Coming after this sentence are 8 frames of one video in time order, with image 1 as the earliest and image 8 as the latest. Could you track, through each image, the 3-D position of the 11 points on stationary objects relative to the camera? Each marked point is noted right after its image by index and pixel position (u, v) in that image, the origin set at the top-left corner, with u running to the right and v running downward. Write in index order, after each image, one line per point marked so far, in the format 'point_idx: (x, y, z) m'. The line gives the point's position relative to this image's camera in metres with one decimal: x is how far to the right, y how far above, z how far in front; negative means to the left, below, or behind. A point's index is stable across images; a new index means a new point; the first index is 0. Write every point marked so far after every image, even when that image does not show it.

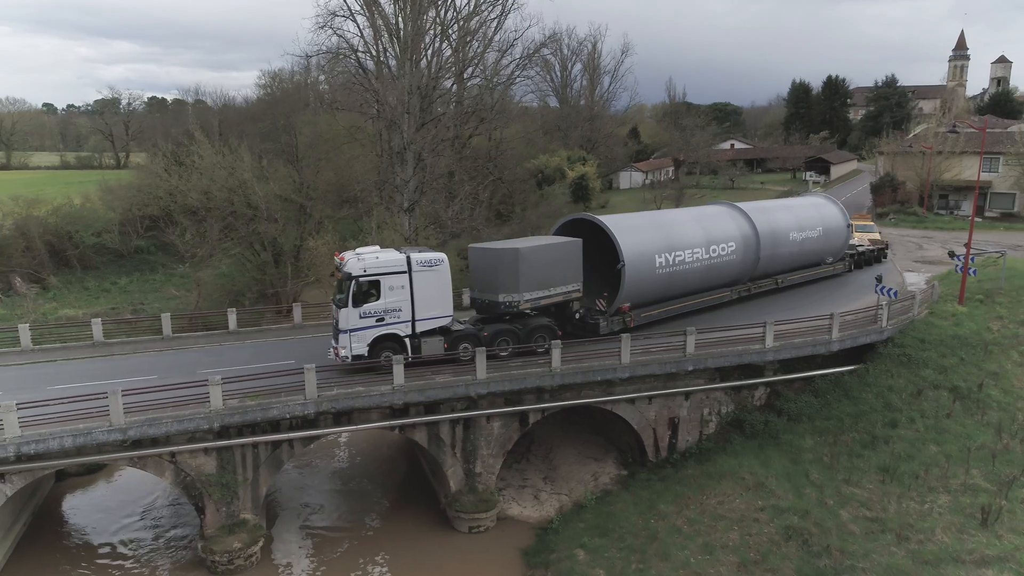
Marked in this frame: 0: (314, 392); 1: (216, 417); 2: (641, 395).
0: (-4.1, -2.2, +15.2) m
1: (-5.9, -2.6, +14.6) m
2: (+3.1, -2.5, +17.6) m
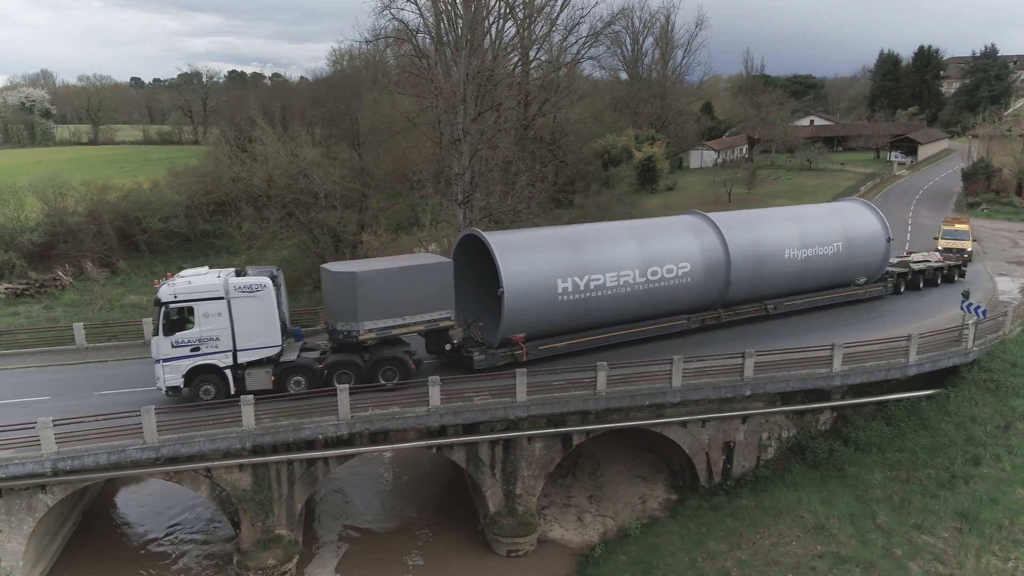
0: (-3.3, -2.5, +14.8) m
1: (-5.2, -2.9, +14.4) m
2: (+4.1, -2.9, +16.5) m
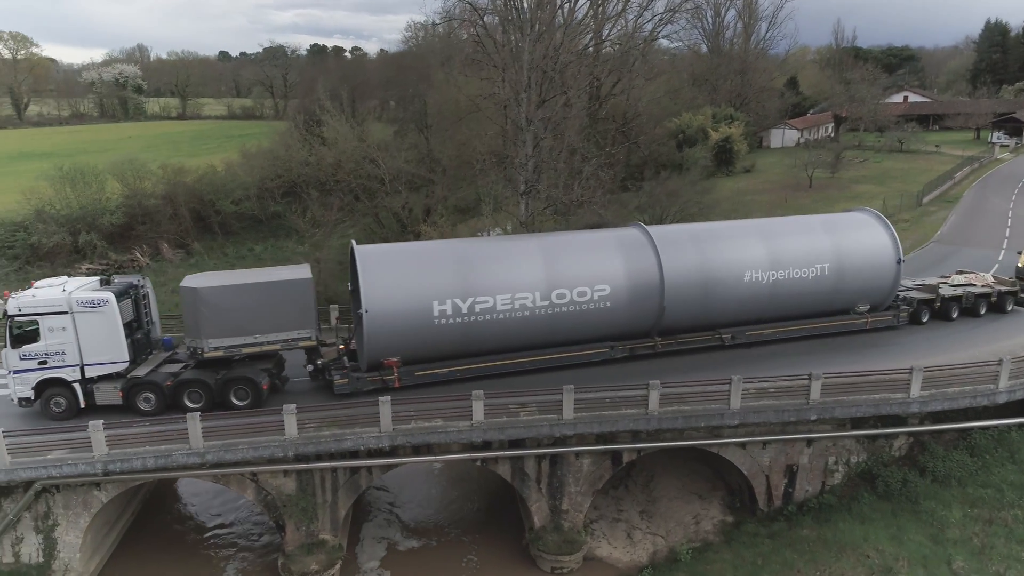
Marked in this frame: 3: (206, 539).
0: (-2.4, -2.7, +14.5) m
1: (-4.3, -3.1, +14.3) m
2: (+5.1, -3.2, +15.6) m
3: (-7.5, -6.1, +17.7) m
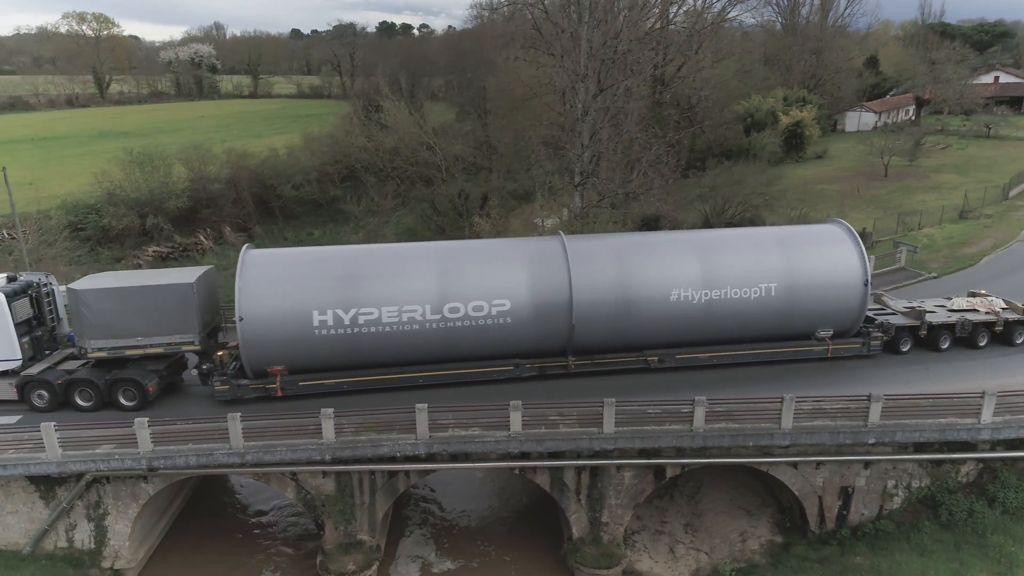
0: (-1.7, -2.8, +14.4) m
1: (-3.6, -3.1, +14.3) m
2: (+5.9, -3.5, +14.8) m
3: (-6.6, -6.0, +18.0) m
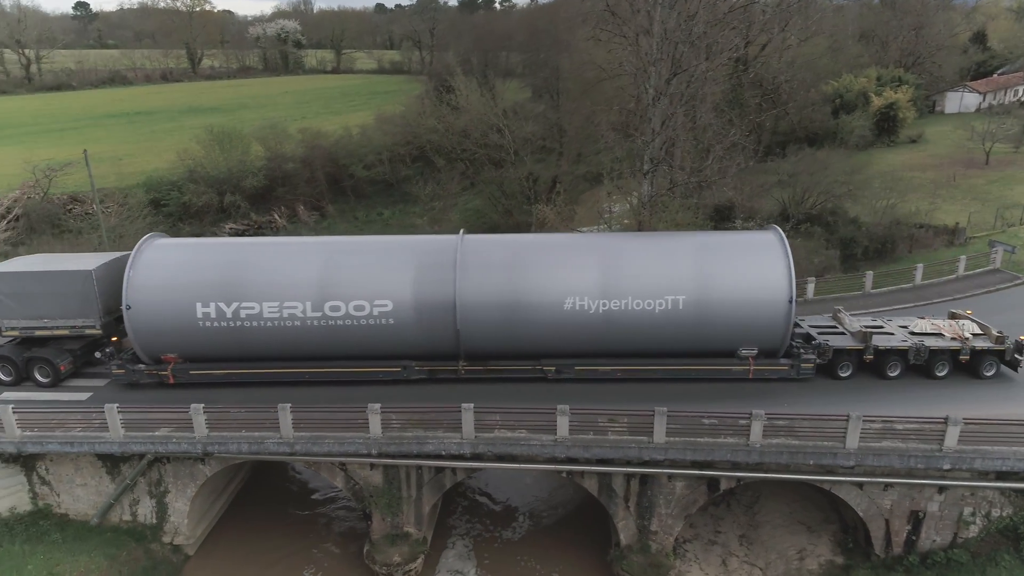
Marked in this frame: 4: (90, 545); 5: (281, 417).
0: (-0.8, -2.8, +14.2) m
1: (-2.7, -3.0, +14.3) m
2: (+6.8, -3.7, +13.9) m
3: (-5.4, -5.7, +18.4) m
4: (-9.0, -5.5, +15.8) m
5: (-4.5, -2.5, +14.3) m
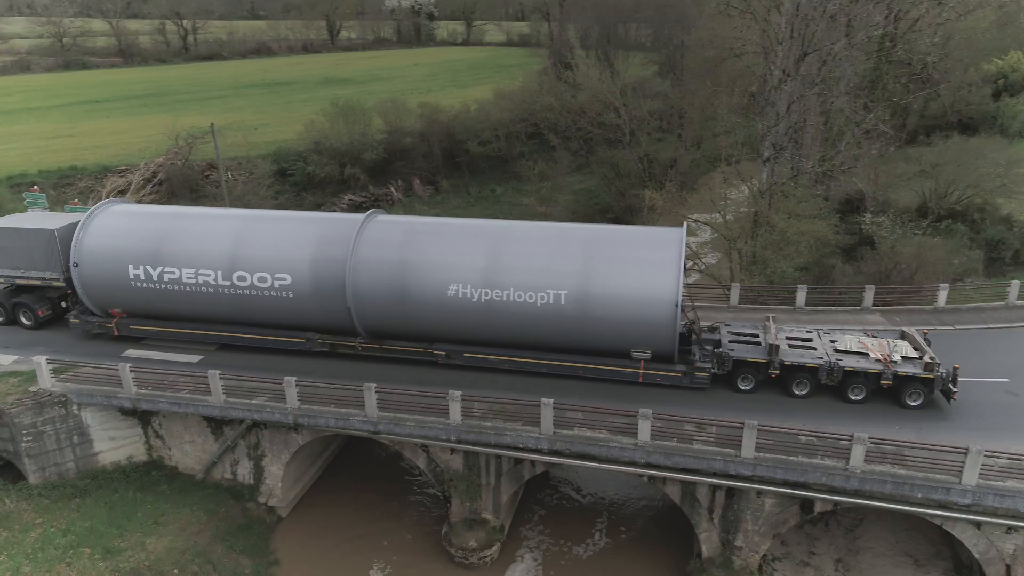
0: (+0.7, -2.6, +13.9) m
1: (-1.1, -2.8, +14.4) m
2: (+8.1, -4.0, +12.4) m
3: (-3.3, -5.1, +18.9) m
4: (-7.3, -4.8, +16.9) m
5: (-2.9, -2.2, +14.6) m
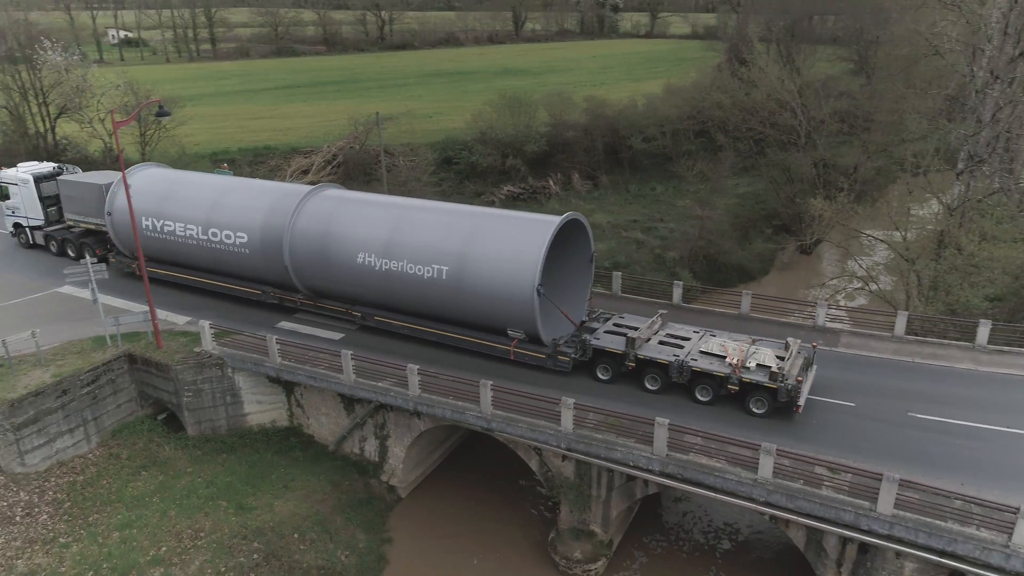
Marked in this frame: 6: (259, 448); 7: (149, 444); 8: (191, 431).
0: (+2.7, -2.9, +13.1) m
1: (+1.0, -2.9, +14.0) m
2: (+9.4, -4.8, +10.1) m
3: (-0.3, -5.0, +19.0) m
4: (-4.6, -4.4, +17.9) m
5: (-0.6, -2.1, +14.6) m
6: (-6.3, -4.0, +18.3) m
7: (-8.9, -3.8, +18.1) m
8: (-8.0, -3.6, +18.4) m
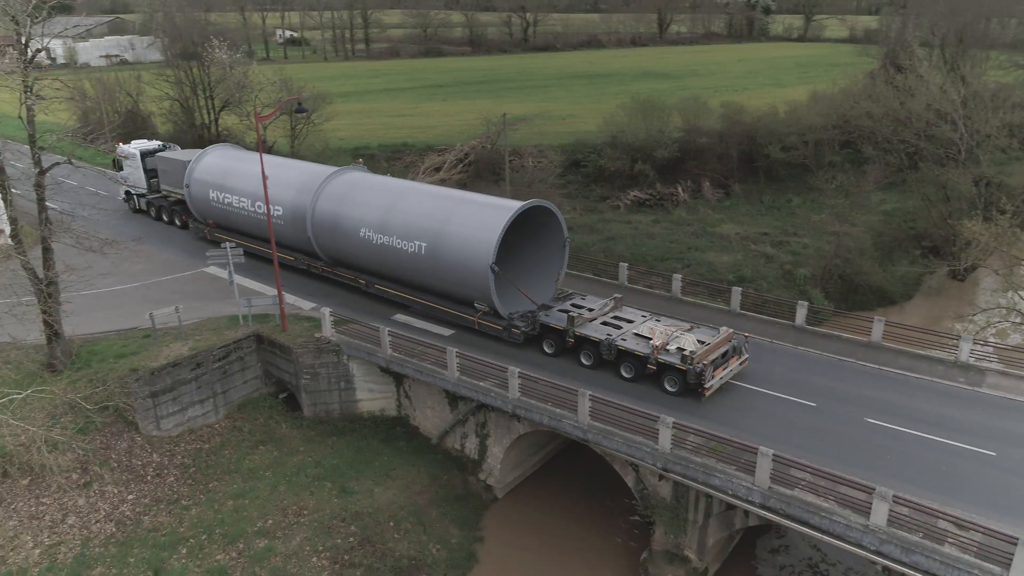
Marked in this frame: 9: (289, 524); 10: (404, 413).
0: (+4.3, -3.2, +12.3) m
1: (+2.7, -3.1, +13.5) m
2: (+10.2, -5.6, +8.2) m
3: (+2.2, -5.2, +18.6) m
4: (-2.2, -4.3, +18.3) m
5: (+1.3, -2.2, +14.3) m
6: (-3.8, -3.8, +19.0) m
7: (-6.4, -3.5, +19.3) m
8: (-5.4, -3.3, +19.4) m
9: (-4.8, -5.0, +15.7) m
10: (-2.9, -3.3, +19.6) m
